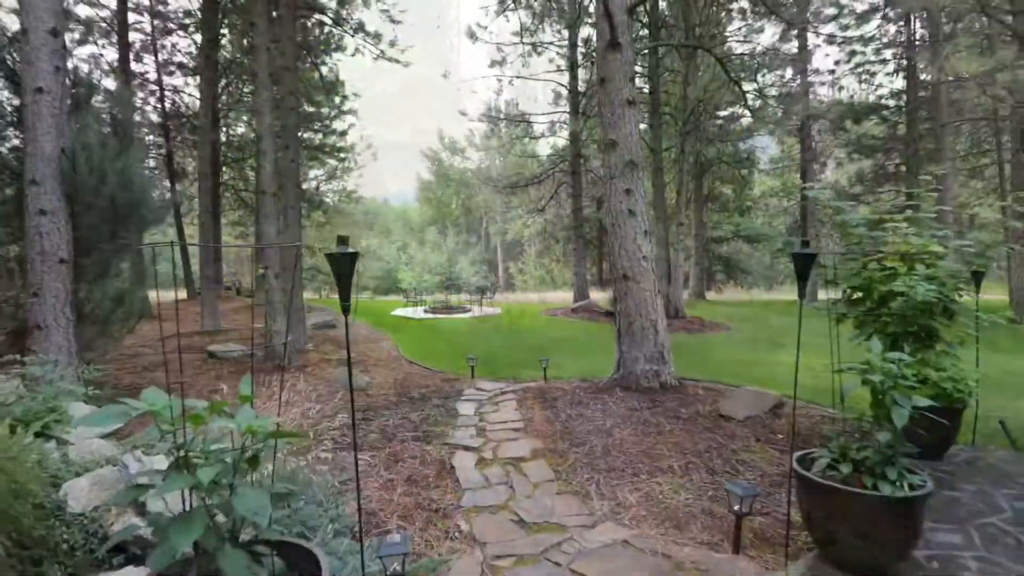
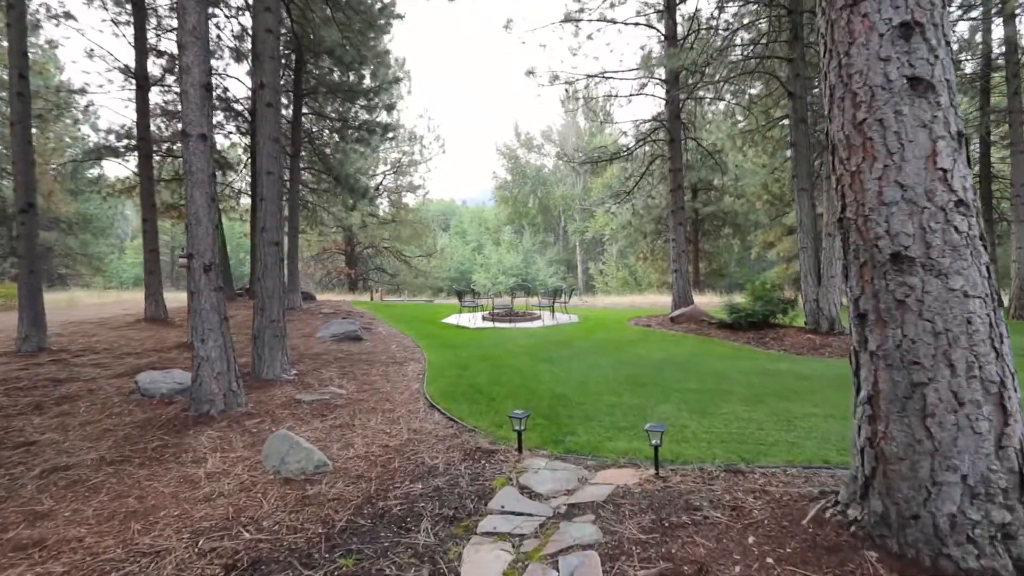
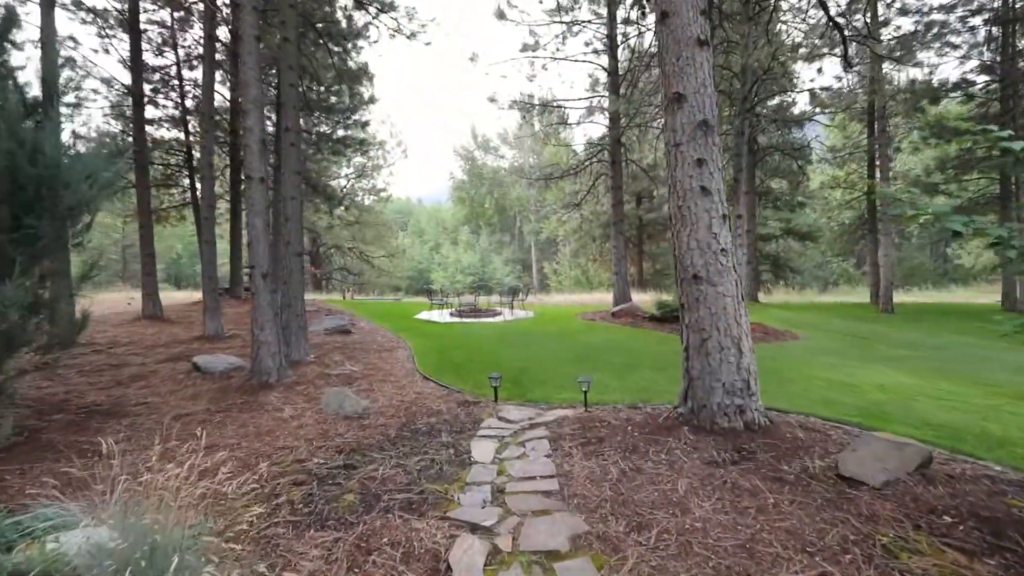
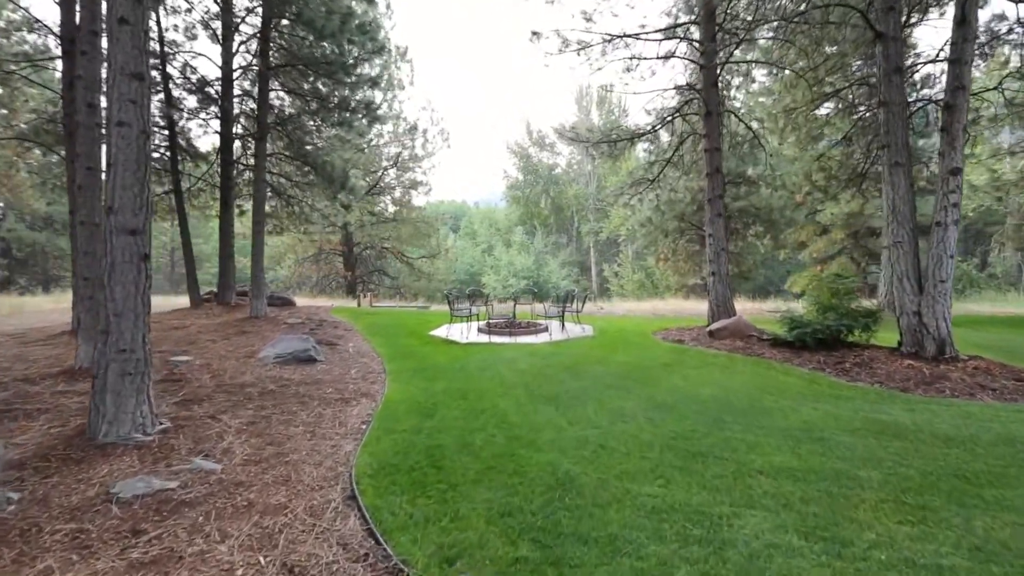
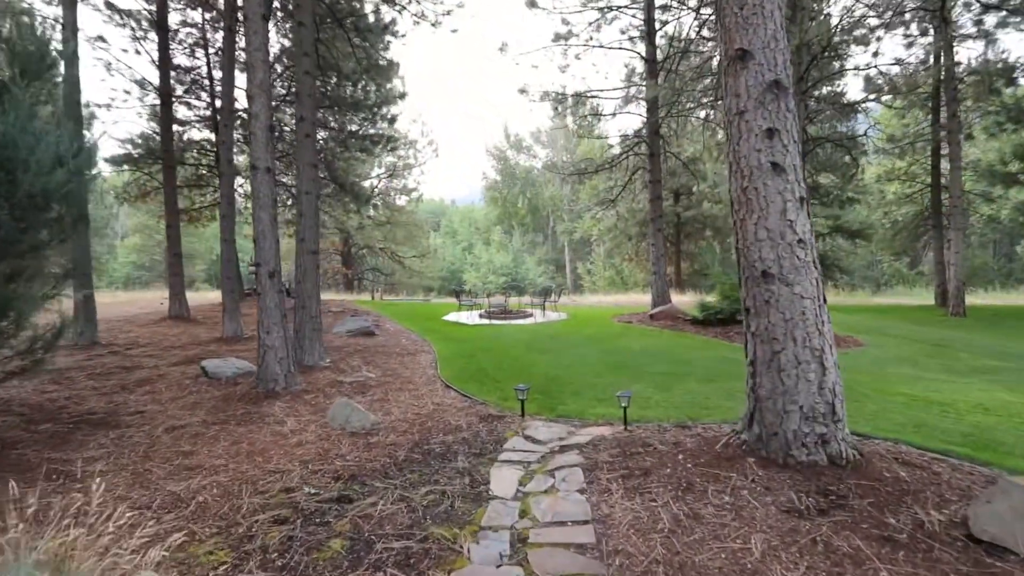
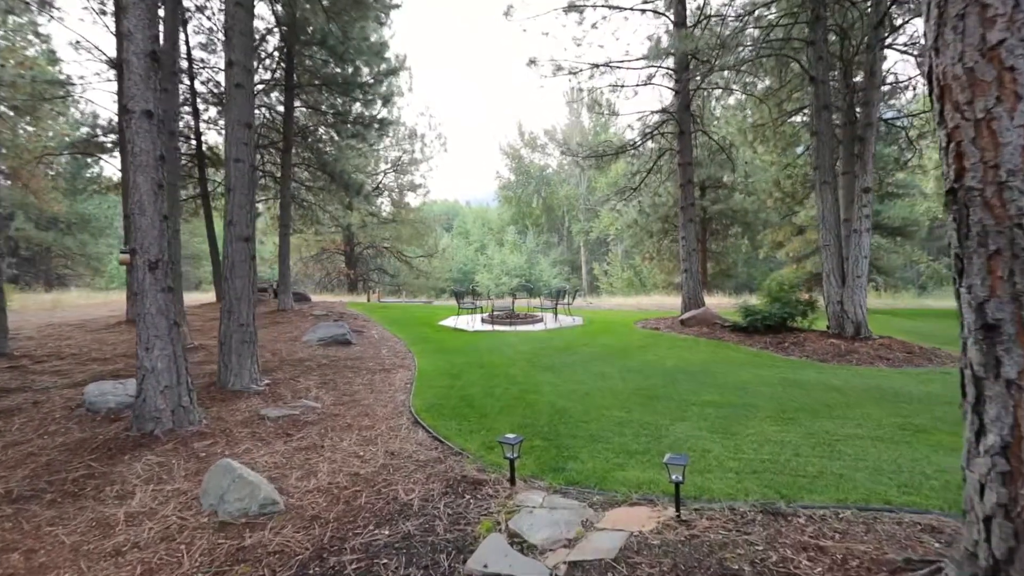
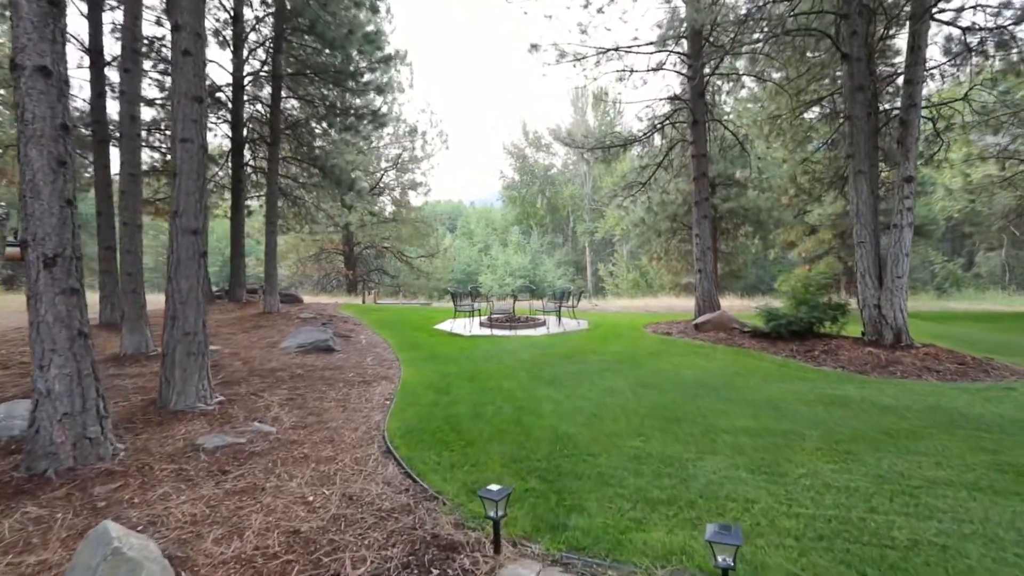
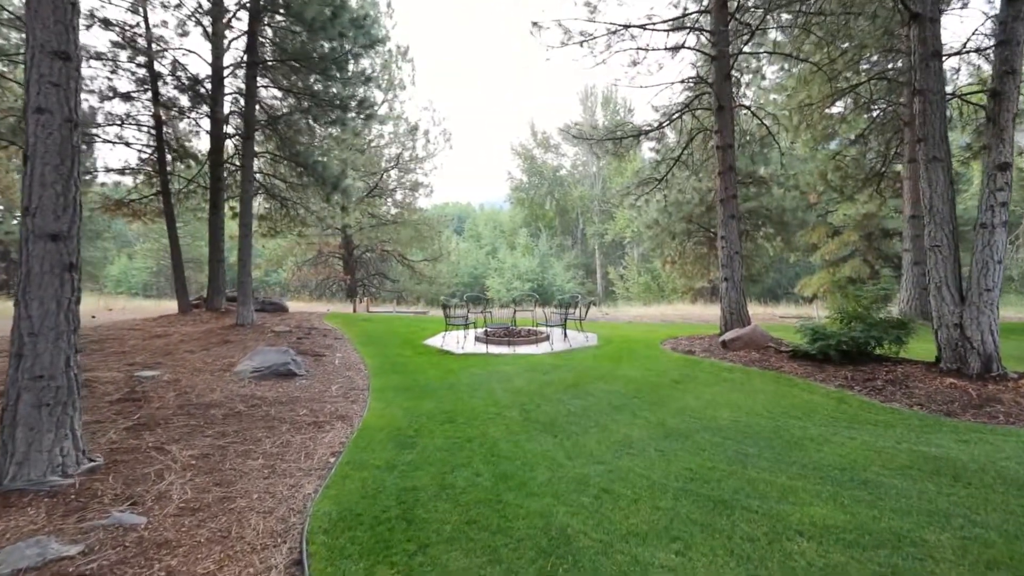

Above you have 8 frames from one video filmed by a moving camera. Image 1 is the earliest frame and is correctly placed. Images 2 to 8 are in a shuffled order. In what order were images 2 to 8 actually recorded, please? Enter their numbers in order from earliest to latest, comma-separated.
3, 5, 2, 6, 7, 4, 8
